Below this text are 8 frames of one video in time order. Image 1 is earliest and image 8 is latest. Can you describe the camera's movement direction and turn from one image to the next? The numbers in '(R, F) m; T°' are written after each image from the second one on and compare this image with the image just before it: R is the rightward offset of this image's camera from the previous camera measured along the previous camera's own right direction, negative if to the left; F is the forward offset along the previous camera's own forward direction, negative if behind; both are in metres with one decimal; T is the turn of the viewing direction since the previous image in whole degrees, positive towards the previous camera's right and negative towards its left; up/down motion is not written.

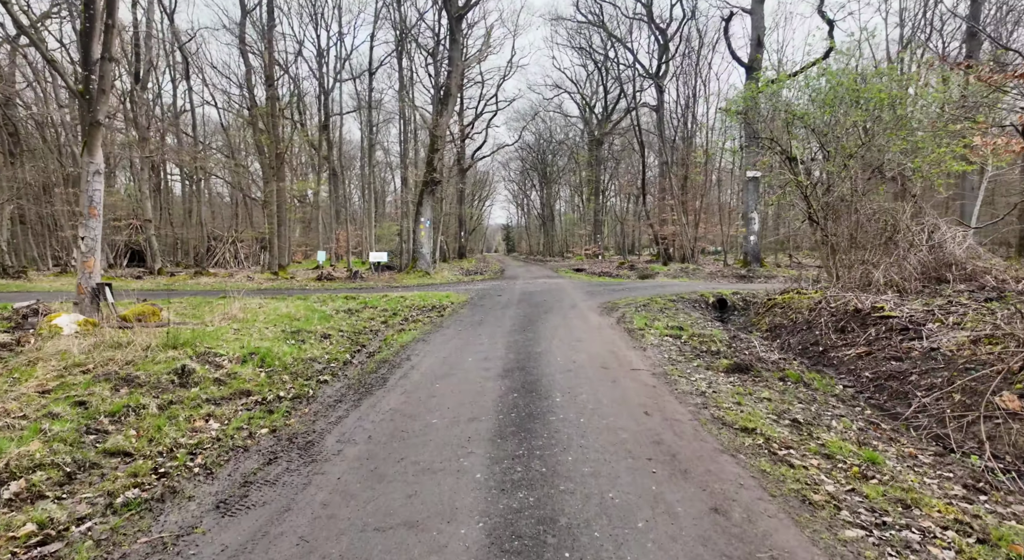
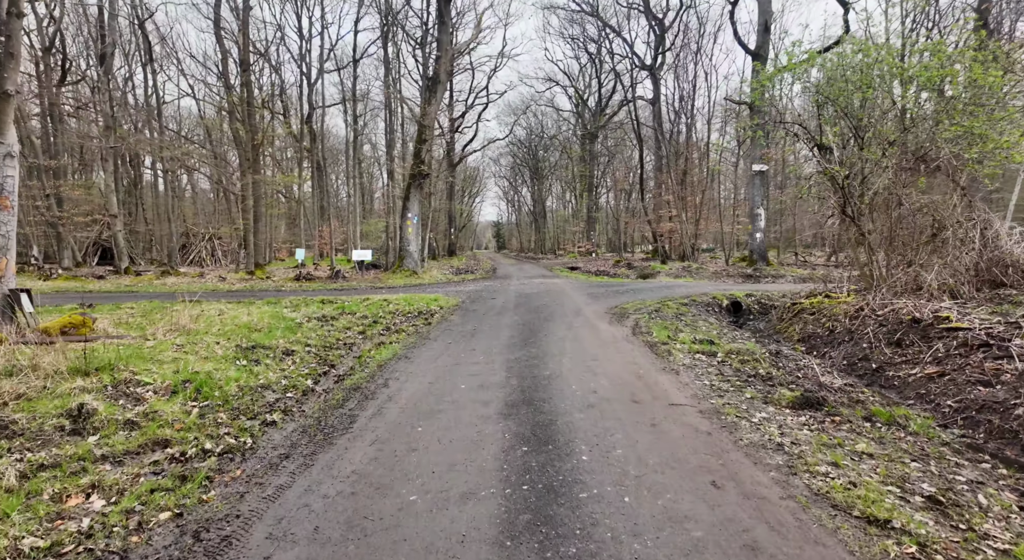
(-0.1, +1.5) m; +1°
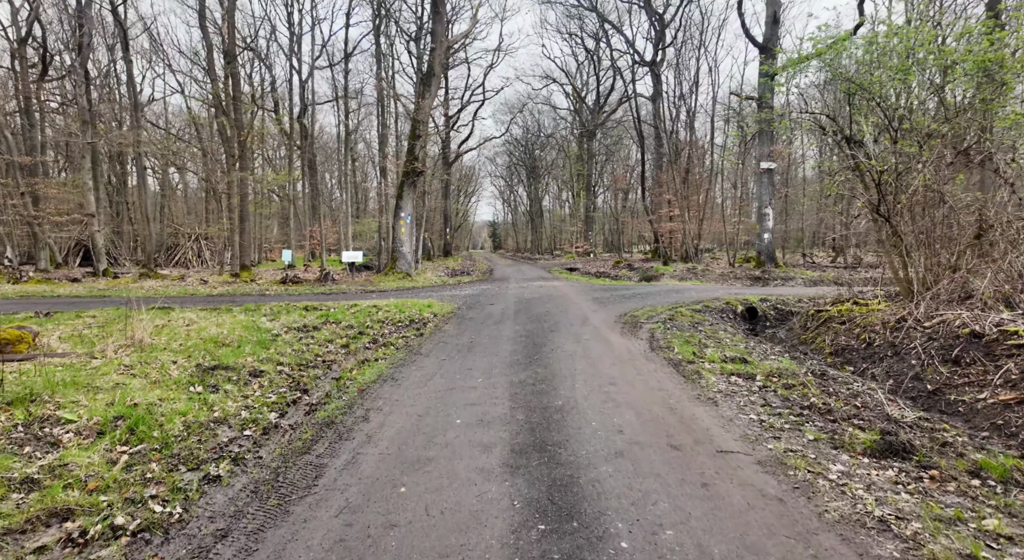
(-0.1, +1.1) m; 0°
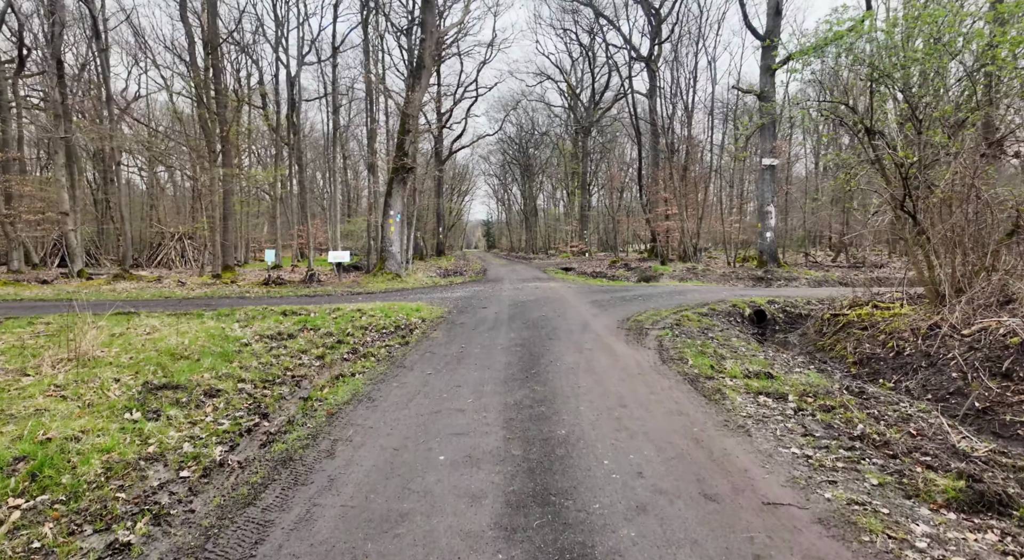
(0.0, +0.9) m; +1°
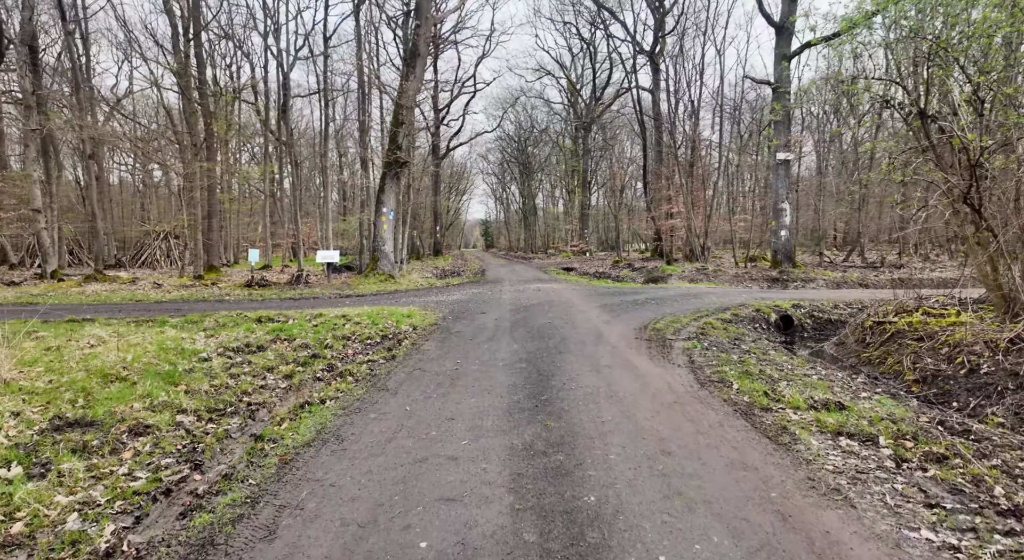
(-0.1, +1.3) m; 0°
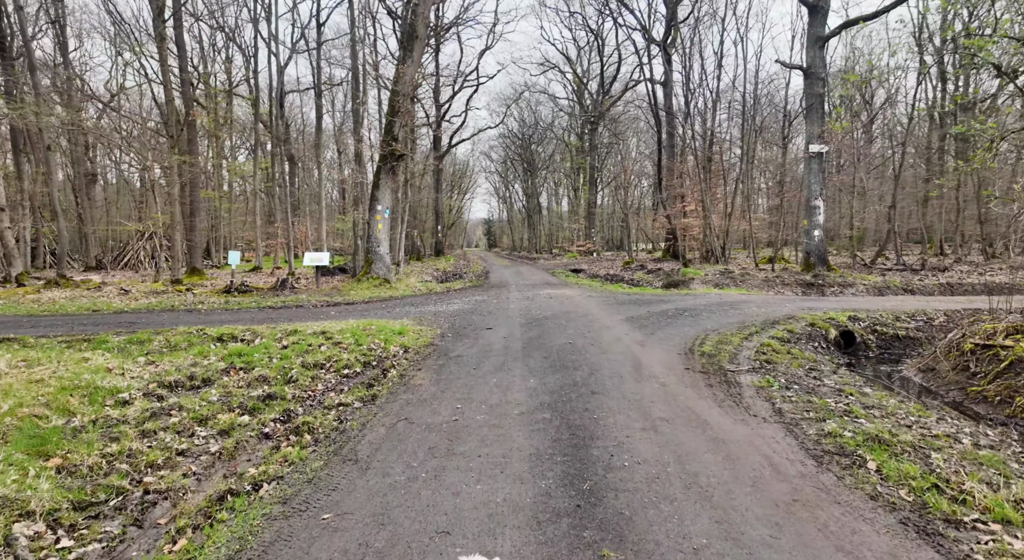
(-0.1, +1.9) m; 0°
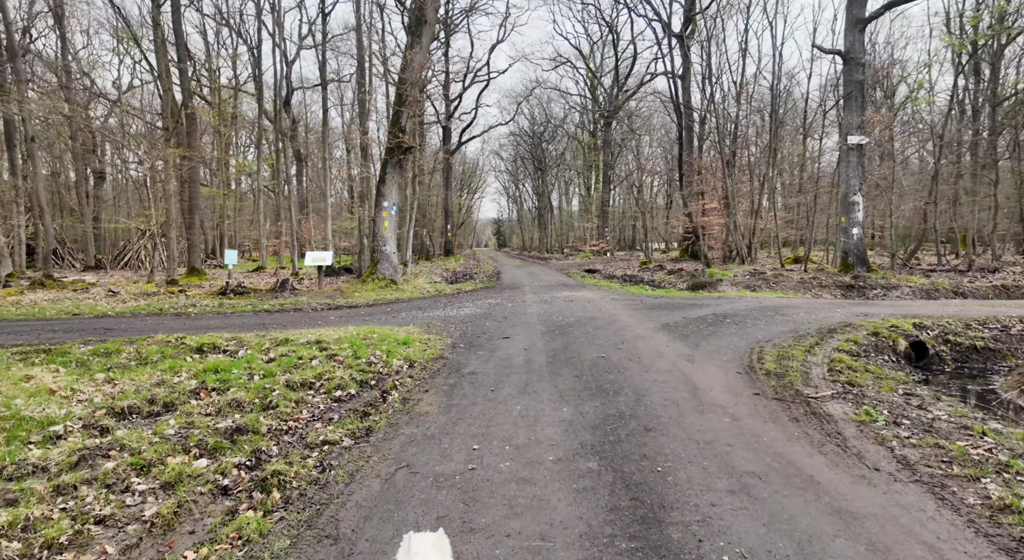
(-0.2, +1.3) m; -1°
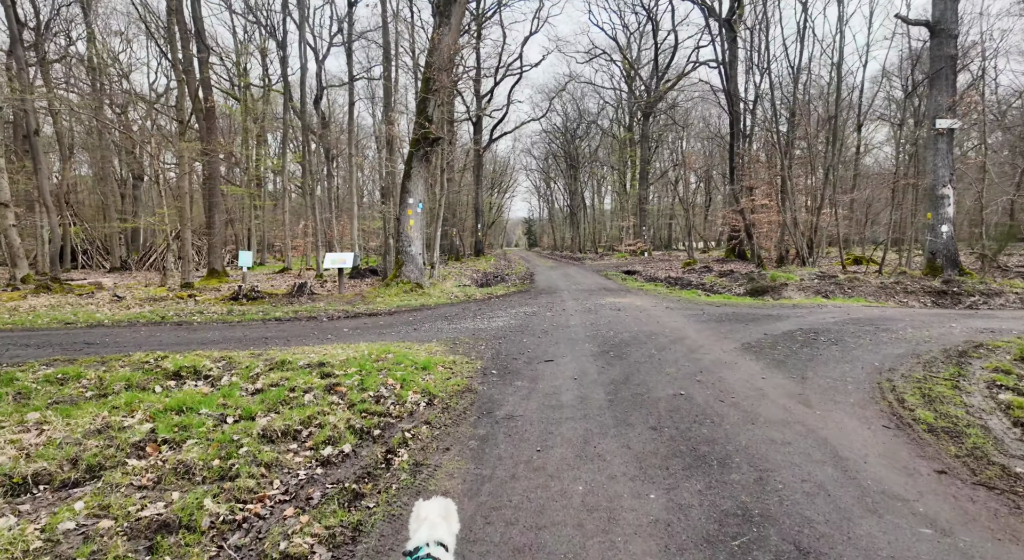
(-0.2, +1.7) m; -3°
